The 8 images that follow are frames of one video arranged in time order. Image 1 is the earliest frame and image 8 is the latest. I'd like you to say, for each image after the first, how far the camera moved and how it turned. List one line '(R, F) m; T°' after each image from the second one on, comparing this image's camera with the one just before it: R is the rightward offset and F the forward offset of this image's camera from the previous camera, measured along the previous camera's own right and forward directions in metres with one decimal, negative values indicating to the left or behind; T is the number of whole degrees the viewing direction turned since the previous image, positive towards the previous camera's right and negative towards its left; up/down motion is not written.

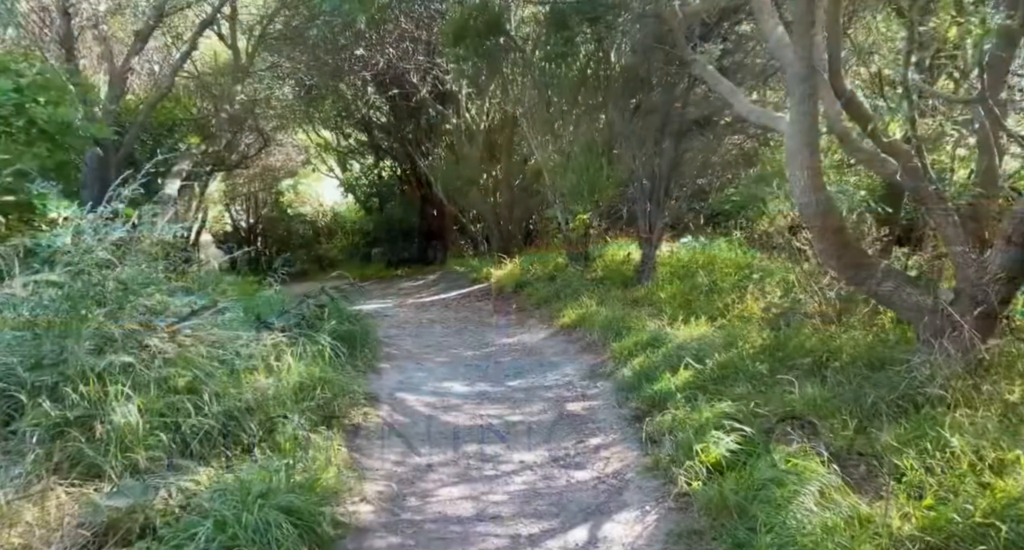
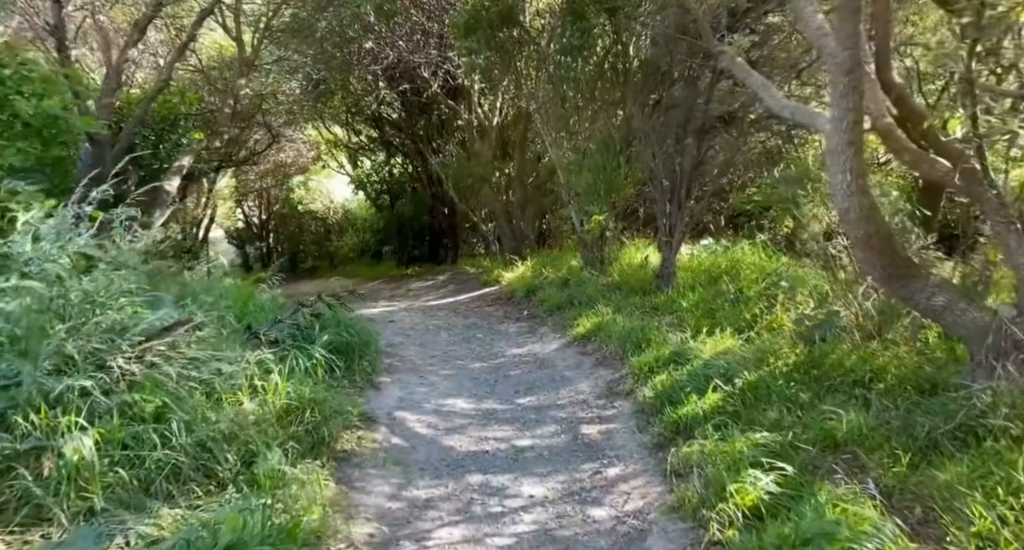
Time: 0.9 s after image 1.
(0.0, +0.4) m; -1°
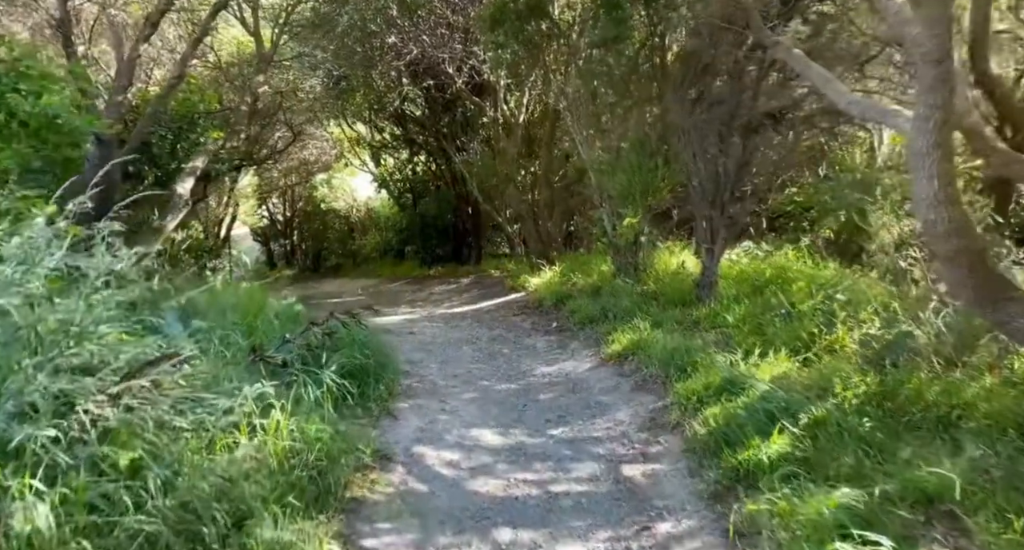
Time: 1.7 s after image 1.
(0.0, +0.5) m; -2°
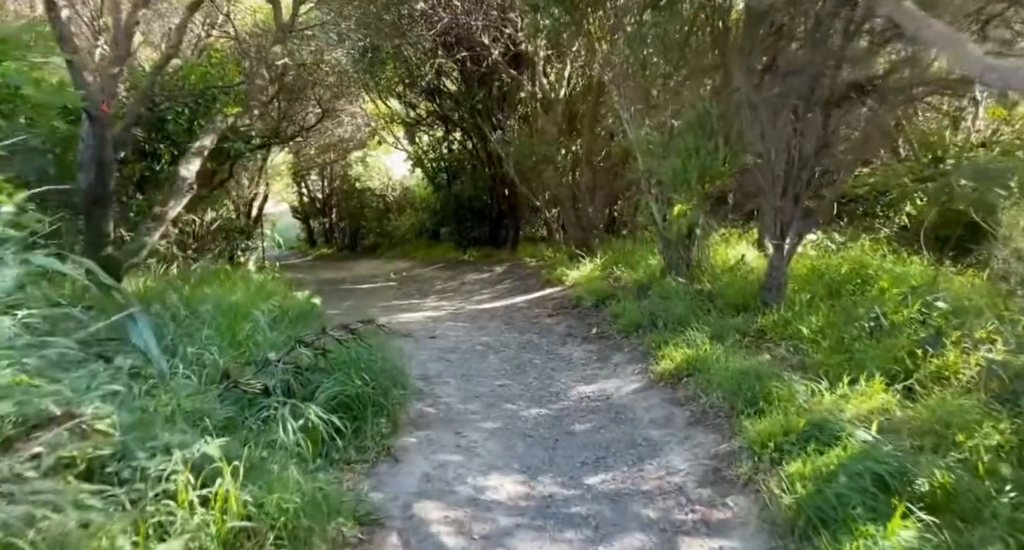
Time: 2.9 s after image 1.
(+0.1, +1.0) m; -3°
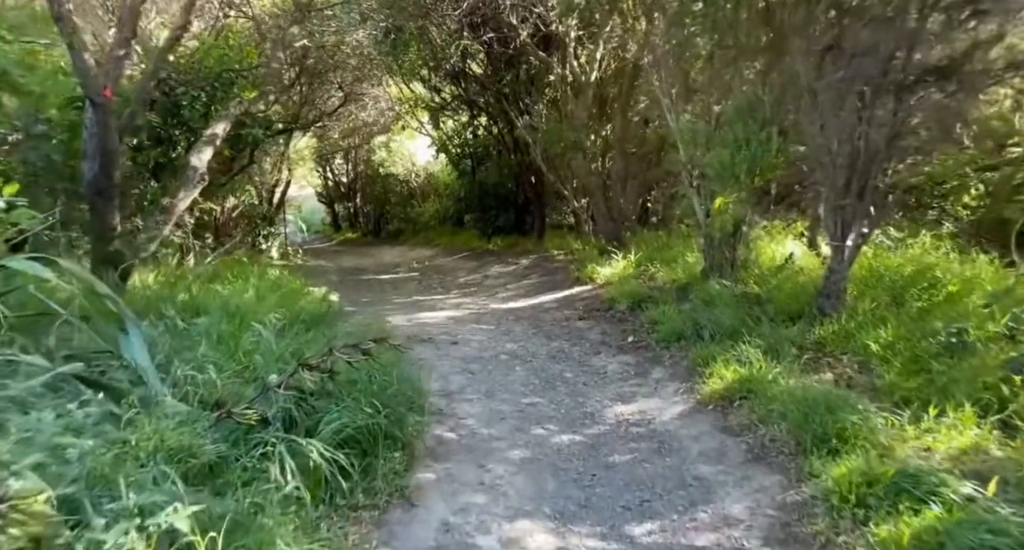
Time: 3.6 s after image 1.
(0.0, +0.5) m; -2°
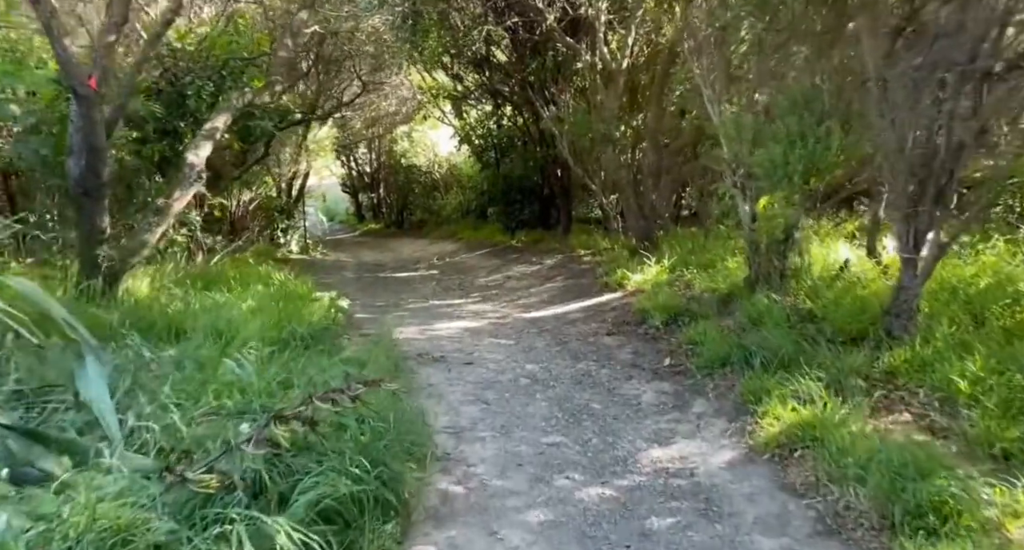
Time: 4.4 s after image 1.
(0.0, +0.7) m; -2°
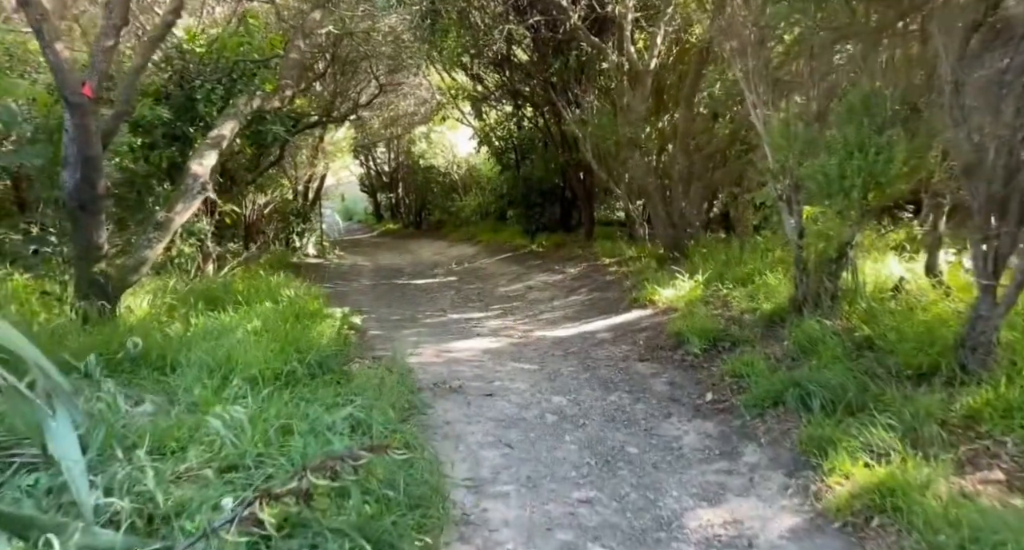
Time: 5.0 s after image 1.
(0.0, +0.5) m; -1°
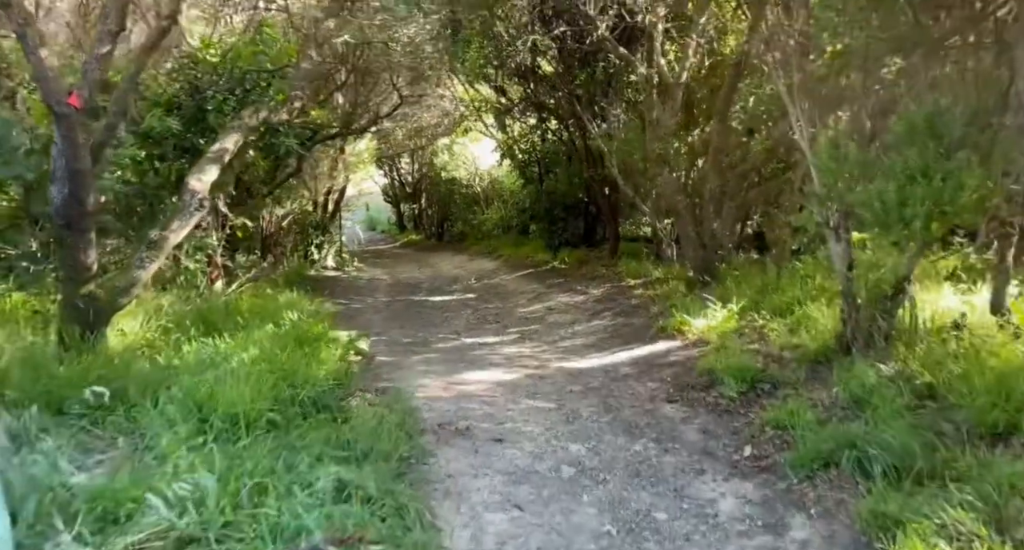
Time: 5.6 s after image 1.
(0.0, +0.5) m; -2°
